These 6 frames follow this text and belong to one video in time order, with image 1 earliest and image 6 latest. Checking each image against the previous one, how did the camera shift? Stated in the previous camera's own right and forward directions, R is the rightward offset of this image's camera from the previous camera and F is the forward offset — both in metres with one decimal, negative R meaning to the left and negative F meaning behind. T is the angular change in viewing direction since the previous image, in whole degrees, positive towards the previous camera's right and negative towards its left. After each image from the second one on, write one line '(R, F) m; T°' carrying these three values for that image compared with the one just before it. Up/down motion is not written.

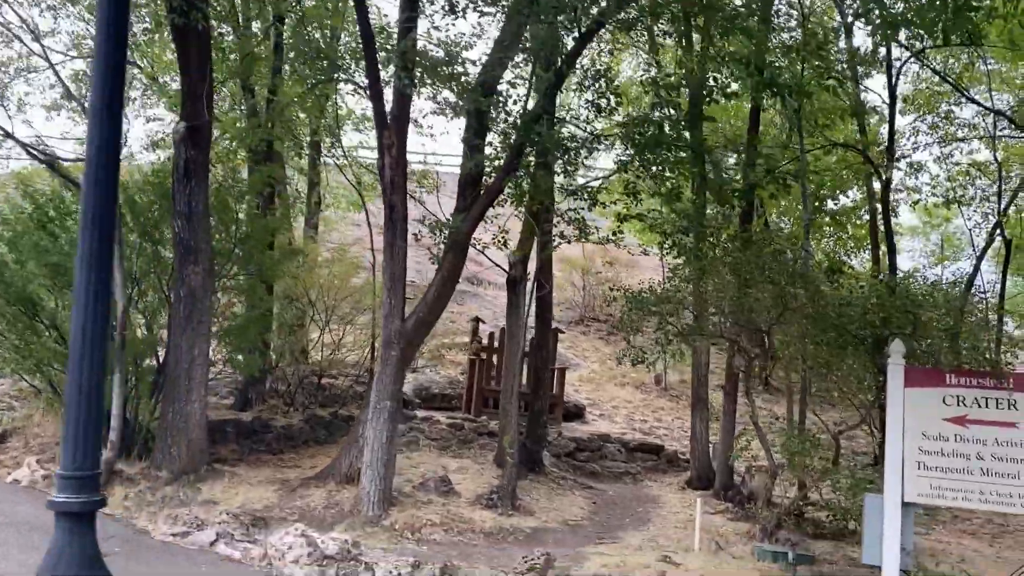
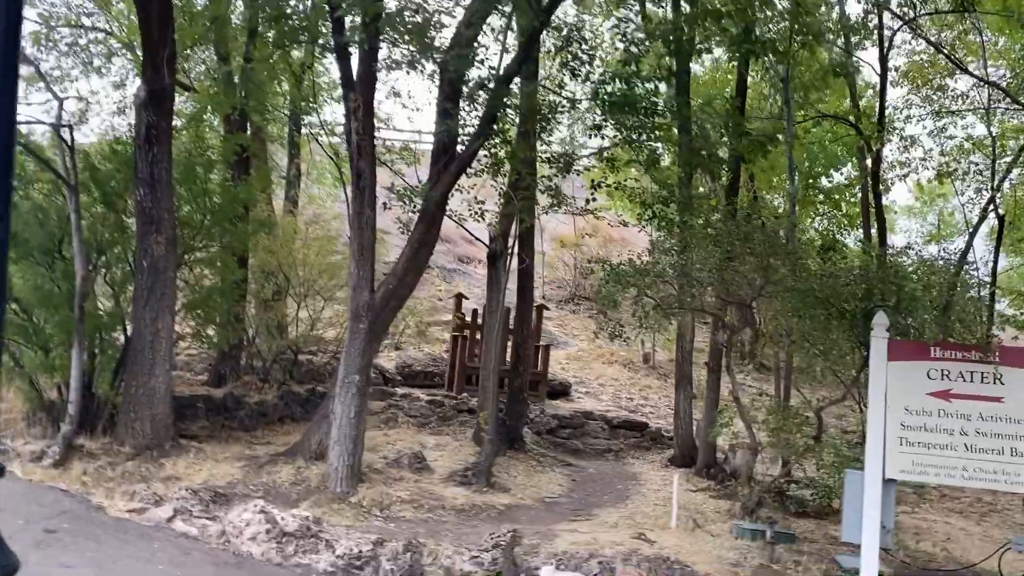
(+0.3, +0.3) m; 0°
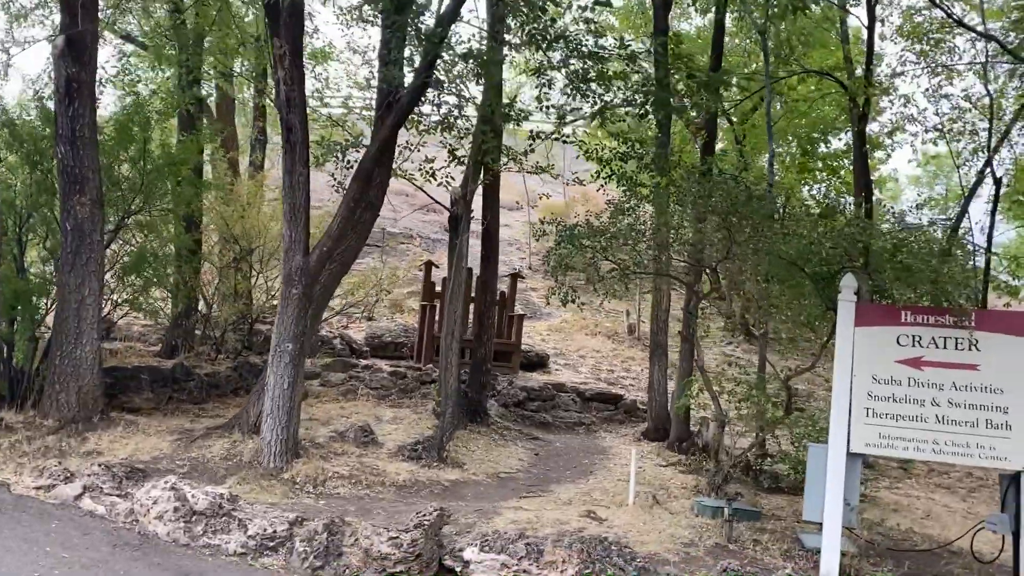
(+0.7, +0.6) m; -1°
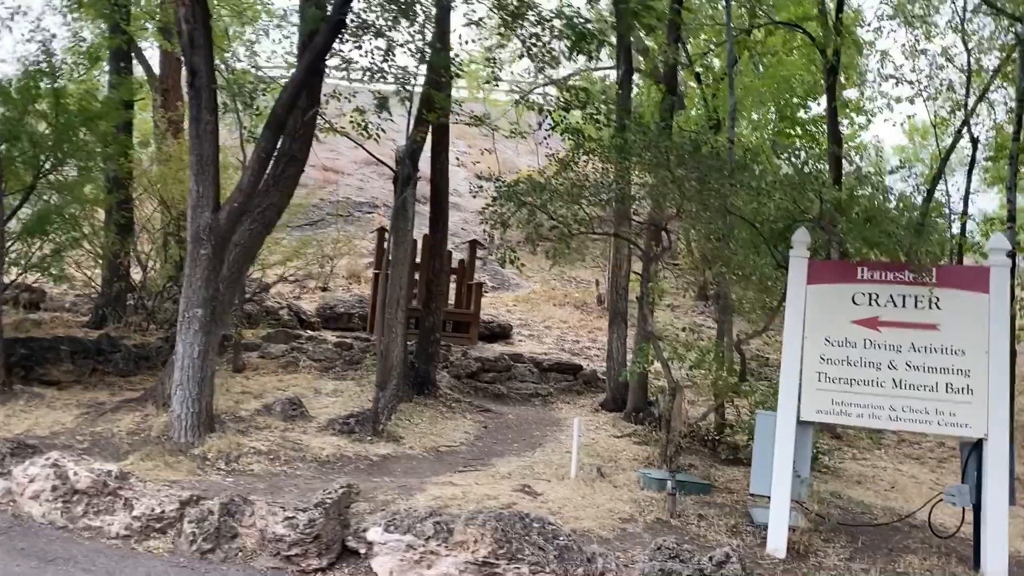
(+0.6, +0.7) m; +1°
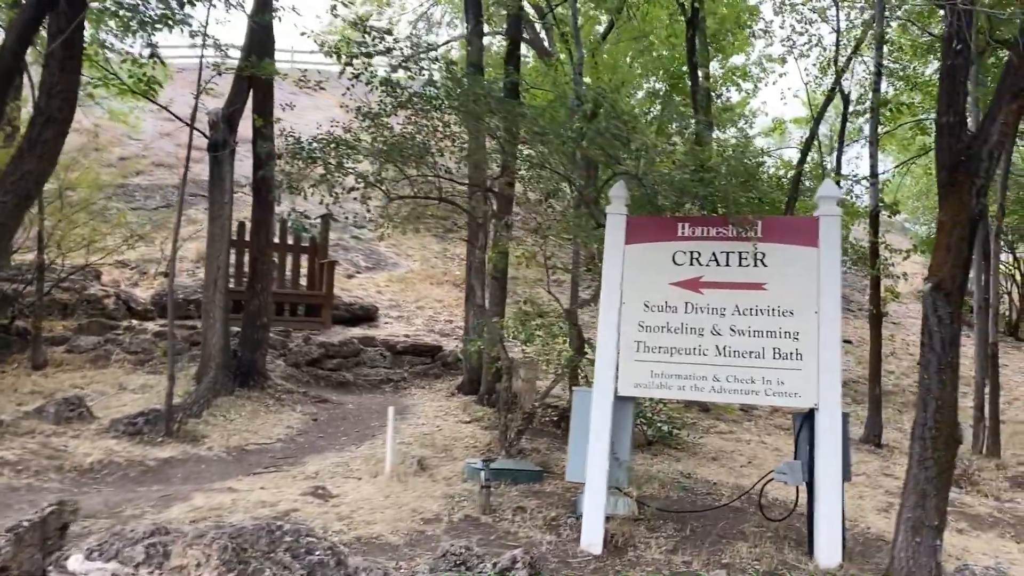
(+1.1, +0.9) m; +5°
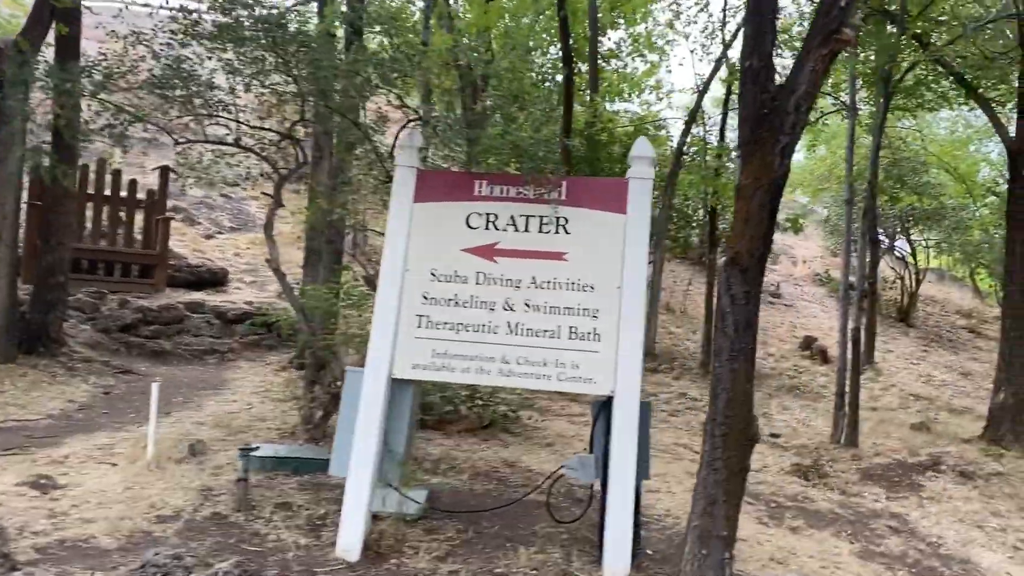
(+1.1, +0.8) m; +5°
